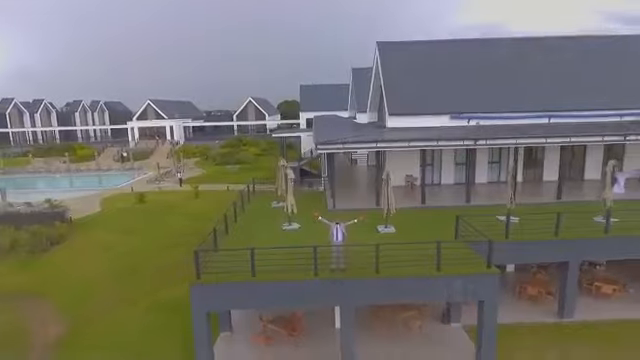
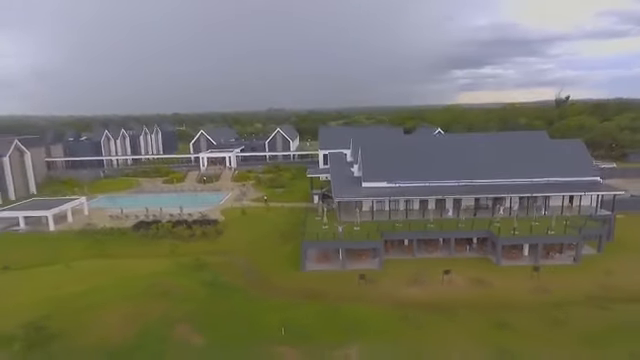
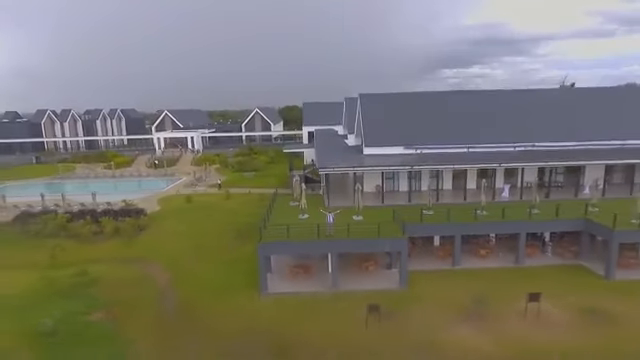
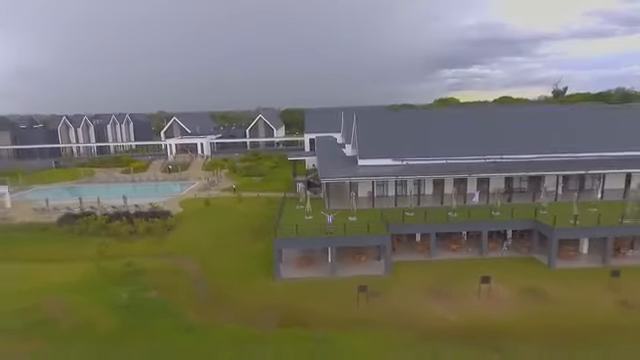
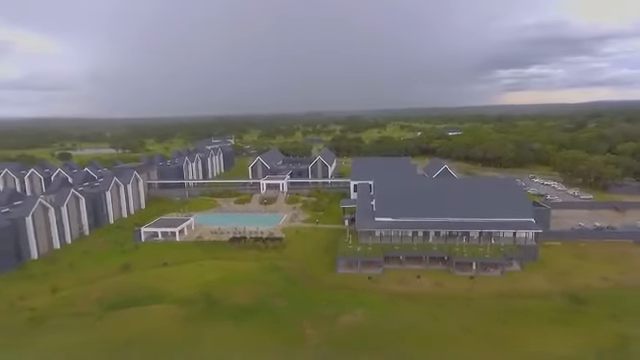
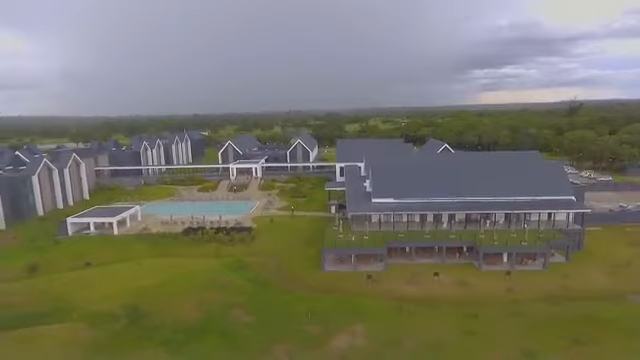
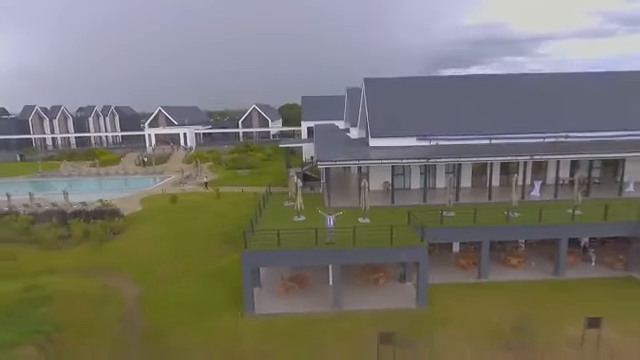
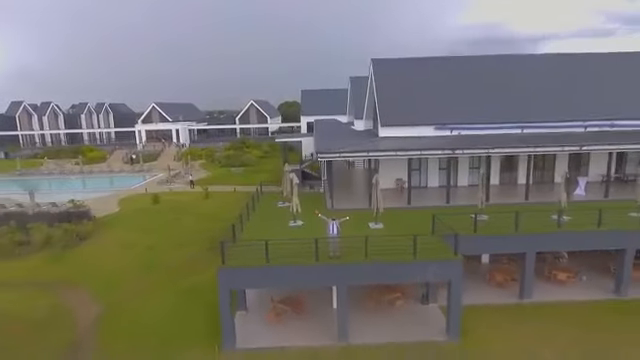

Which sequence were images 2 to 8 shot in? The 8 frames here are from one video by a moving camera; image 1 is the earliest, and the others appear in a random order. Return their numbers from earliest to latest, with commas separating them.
8, 7, 3, 4, 2, 6, 5
